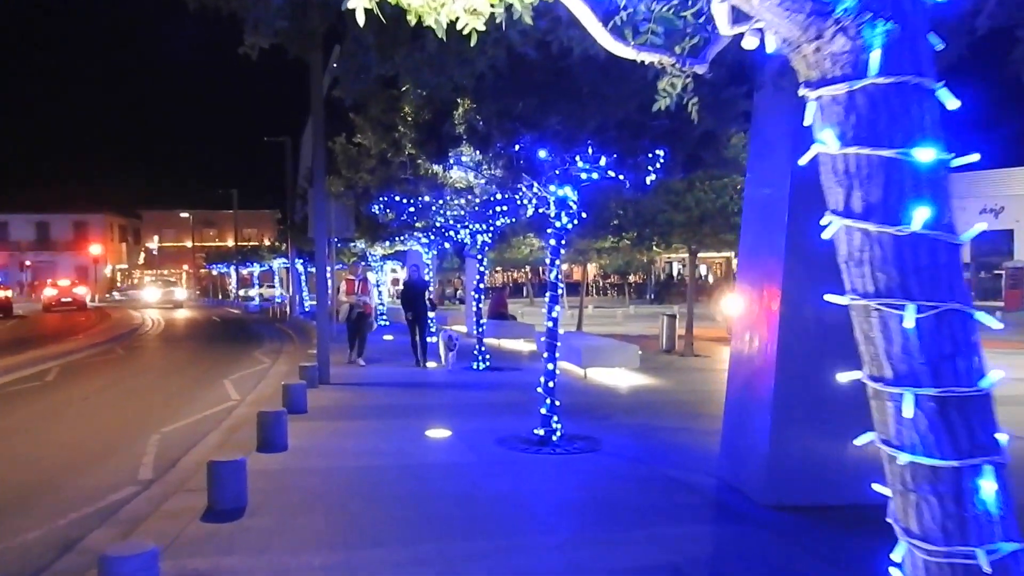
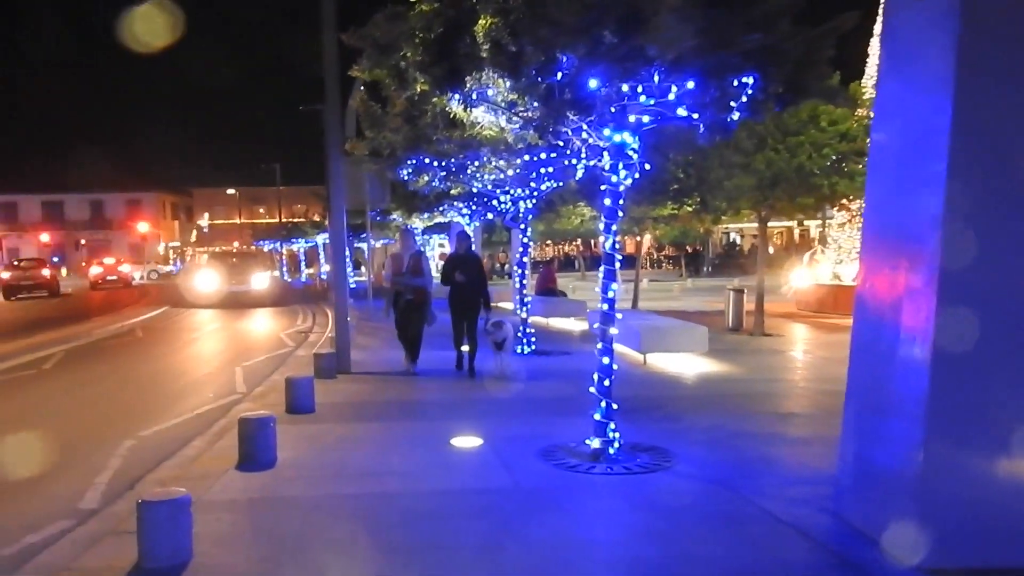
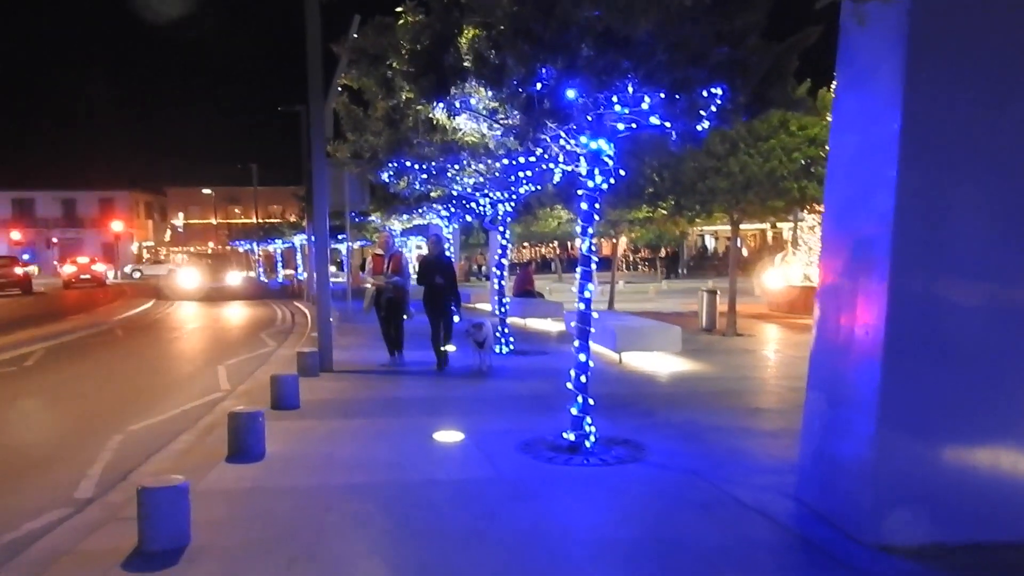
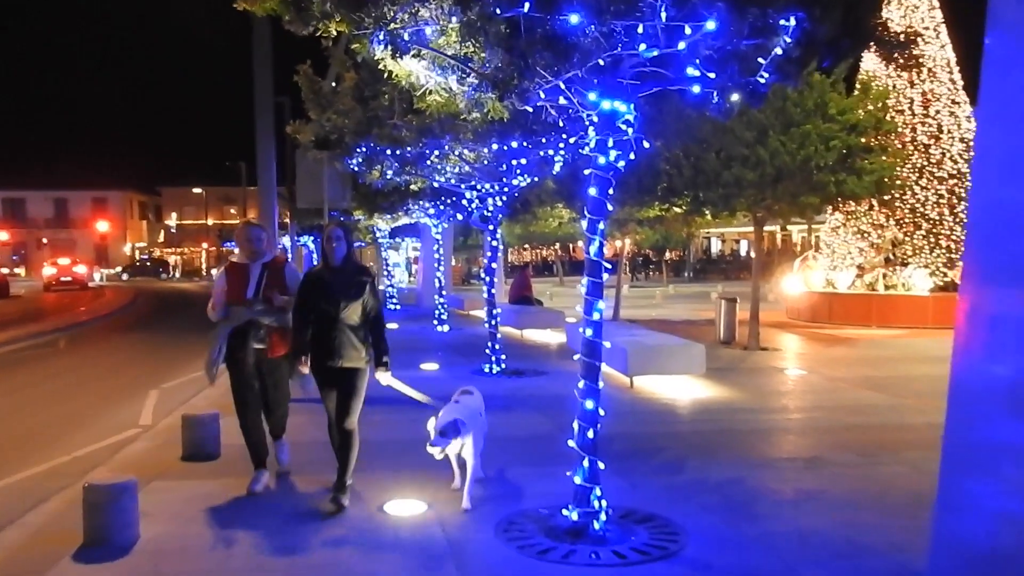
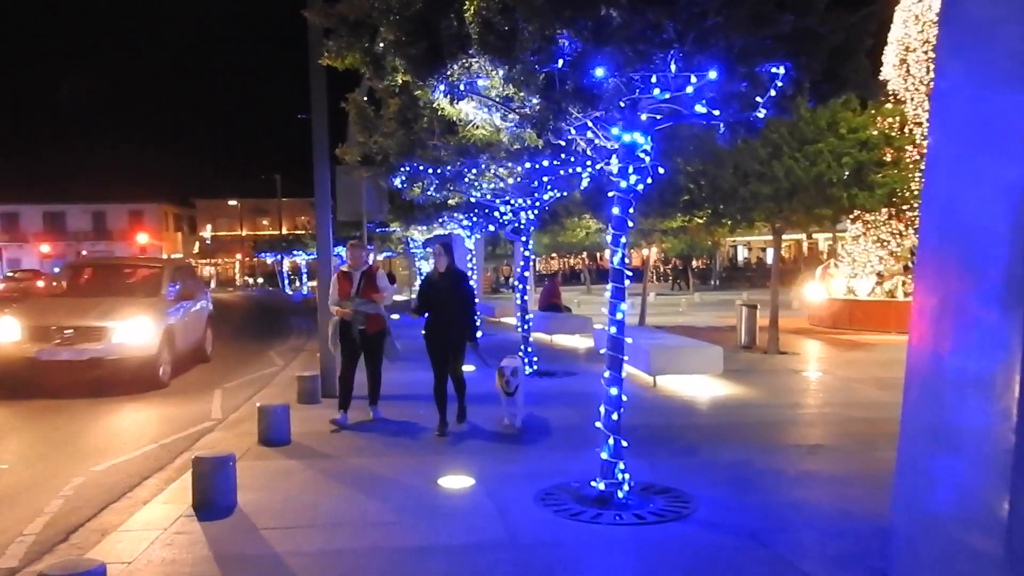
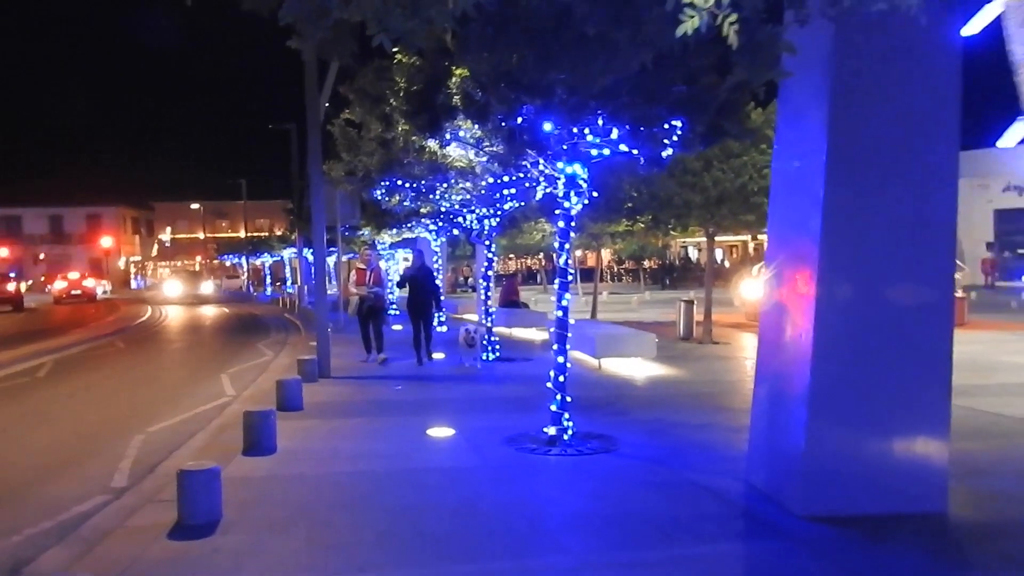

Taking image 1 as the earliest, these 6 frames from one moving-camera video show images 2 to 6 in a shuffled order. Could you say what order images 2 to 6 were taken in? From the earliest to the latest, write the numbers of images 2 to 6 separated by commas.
6, 3, 2, 5, 4
